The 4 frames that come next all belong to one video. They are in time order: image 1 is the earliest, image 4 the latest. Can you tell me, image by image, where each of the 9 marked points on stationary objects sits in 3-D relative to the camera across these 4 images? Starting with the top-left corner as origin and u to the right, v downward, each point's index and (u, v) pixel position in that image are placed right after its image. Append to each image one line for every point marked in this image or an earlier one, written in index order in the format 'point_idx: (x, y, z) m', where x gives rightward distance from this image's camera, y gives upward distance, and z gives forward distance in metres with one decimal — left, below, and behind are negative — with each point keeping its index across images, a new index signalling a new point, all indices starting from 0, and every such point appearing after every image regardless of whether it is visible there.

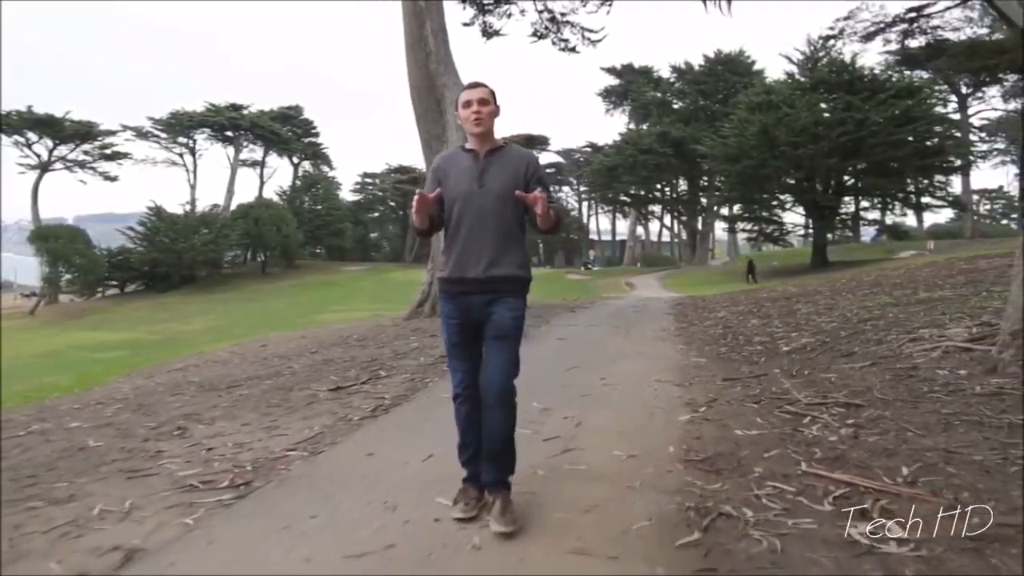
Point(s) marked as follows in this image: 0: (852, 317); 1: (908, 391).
0: (+3.3, -0.3, +7.0) m
1: (+1.9, -0.5, +3.6) m
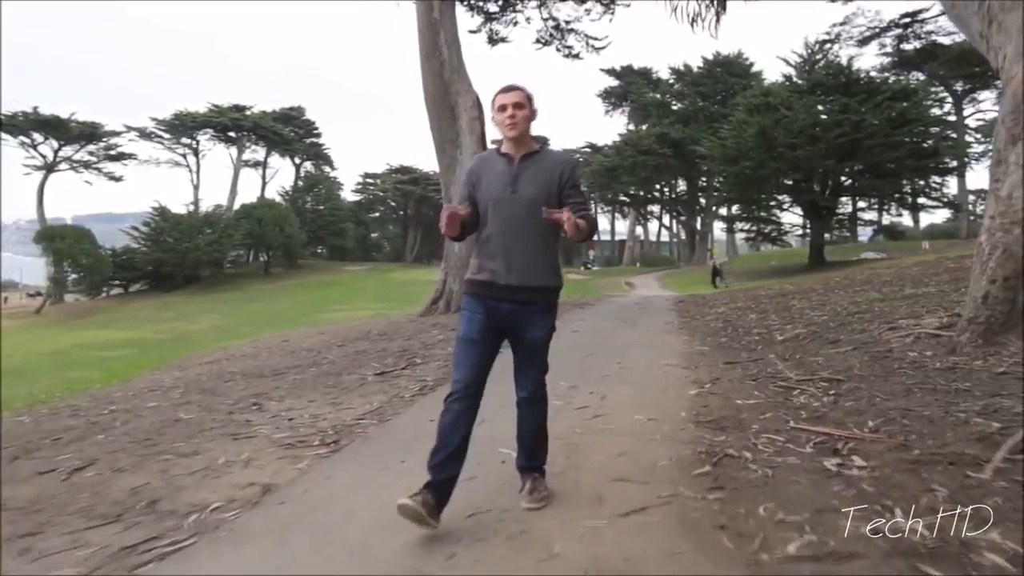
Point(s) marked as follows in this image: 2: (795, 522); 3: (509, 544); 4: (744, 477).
0: (+3.5, -0.2, +7.6) m
1: (+2.1, -0.5, +4.2) m
2: (+0.8, -0.7, +2.2) m
3: (0.0, -0.8, +2.3) m
4: (+0.9, -0.7, +2.7) m
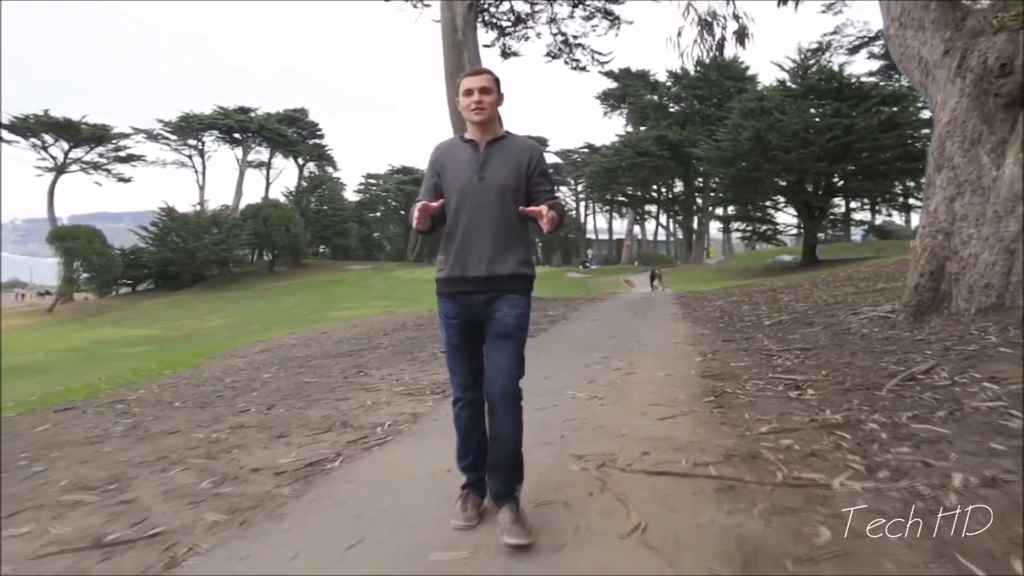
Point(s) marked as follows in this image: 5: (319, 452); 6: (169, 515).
0: (+3.8, -0.2, +9.1) m
1: (+2.5, -0.4, +5.7) m
2: (+1.3, -0.6, +3.6) m
3: (+0.4, -0.7, +3.7) m
4: (+1.3, -0.6, +4.1) m
5: (-0.9, -0.8, +3.6) m
6: (-1.3, -0.8, +2.7) m
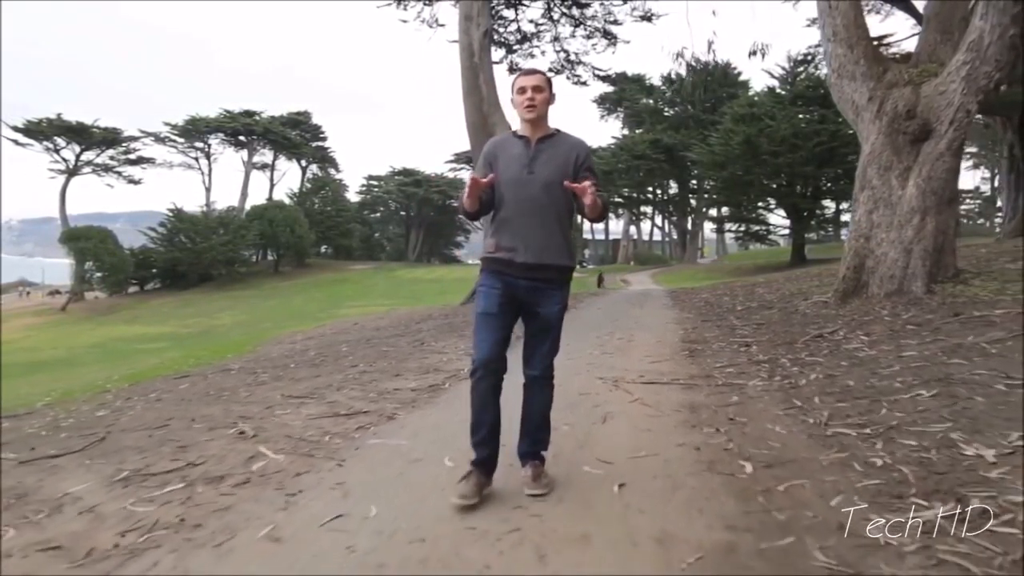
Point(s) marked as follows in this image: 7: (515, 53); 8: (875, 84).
0: (+4.1, -0.1, +11.0) m
1: (+2.8, -0.3, +7.6) m
2: (+1.6, -0.6, +5.5) m
3: (+0.7, -0.6, +5.6) m
4: (+1.6, -0.5, +6.0) m
5: (-0.6, -0.7, +5.5) m
6: (-0.9, -0.7, +4.6) m
7: (+0.2, +5.8, +18.7) m
8: (+4.0, +2.3, +8.1) m
